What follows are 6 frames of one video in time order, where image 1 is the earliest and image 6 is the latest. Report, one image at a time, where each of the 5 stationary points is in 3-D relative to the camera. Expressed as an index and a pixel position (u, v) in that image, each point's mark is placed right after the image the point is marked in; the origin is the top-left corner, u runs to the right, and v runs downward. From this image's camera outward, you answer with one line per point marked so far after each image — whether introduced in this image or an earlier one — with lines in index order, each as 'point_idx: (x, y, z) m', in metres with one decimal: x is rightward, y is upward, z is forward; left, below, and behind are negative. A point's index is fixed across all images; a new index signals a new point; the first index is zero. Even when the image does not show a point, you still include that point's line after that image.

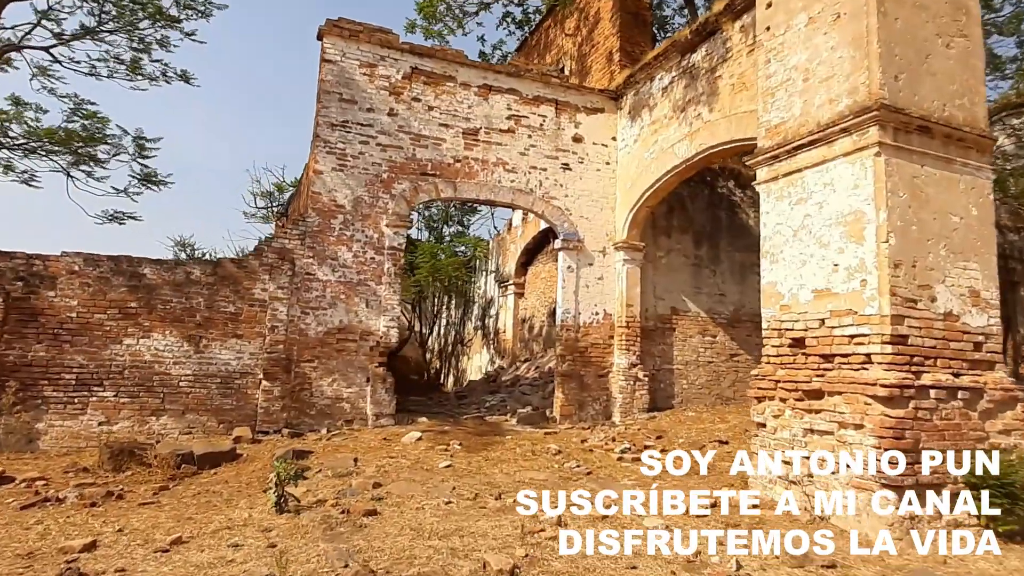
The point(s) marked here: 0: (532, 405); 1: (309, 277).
0: (+0.3, -1.7, +10.0) m
1: (-2.5, +0.1, +8.3) m
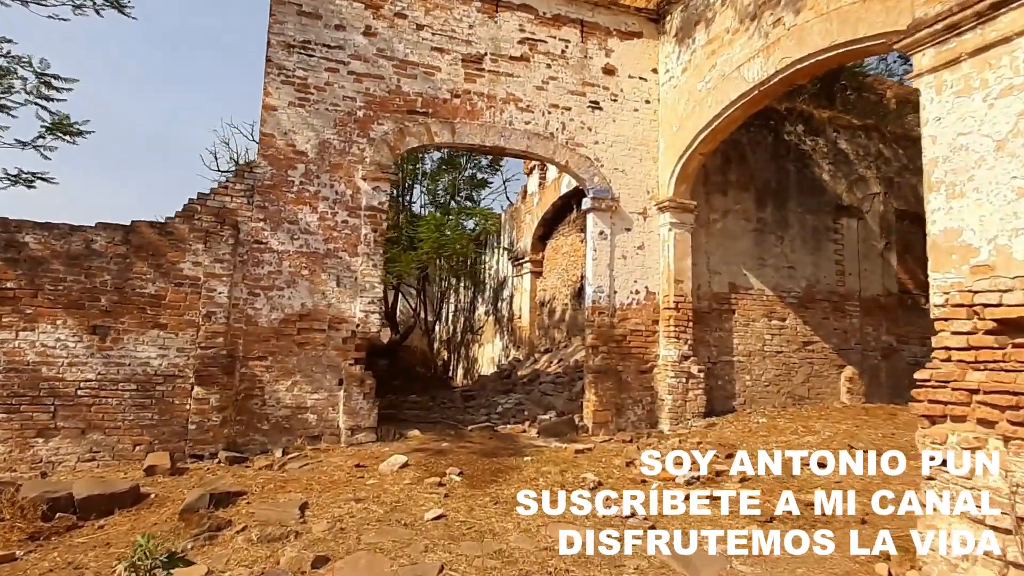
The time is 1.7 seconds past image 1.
0: (+0.5, -1.4, +7.9) m
1: (-2.3, +0.4, +6.3) m
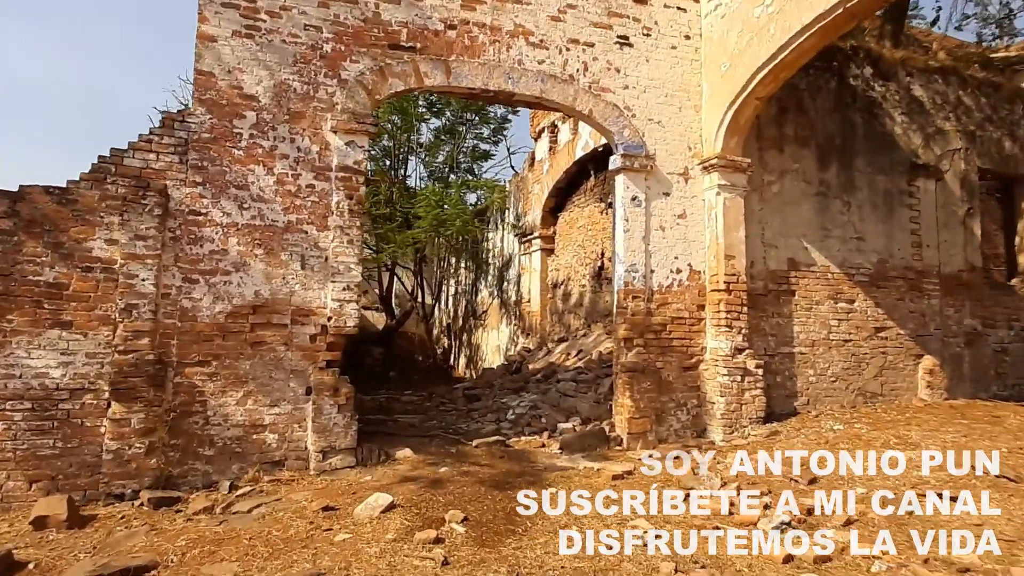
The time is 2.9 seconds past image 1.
0: (+0.6, -1.2, +6.4) m
1: (-2.2, +0.5, +4.8) m
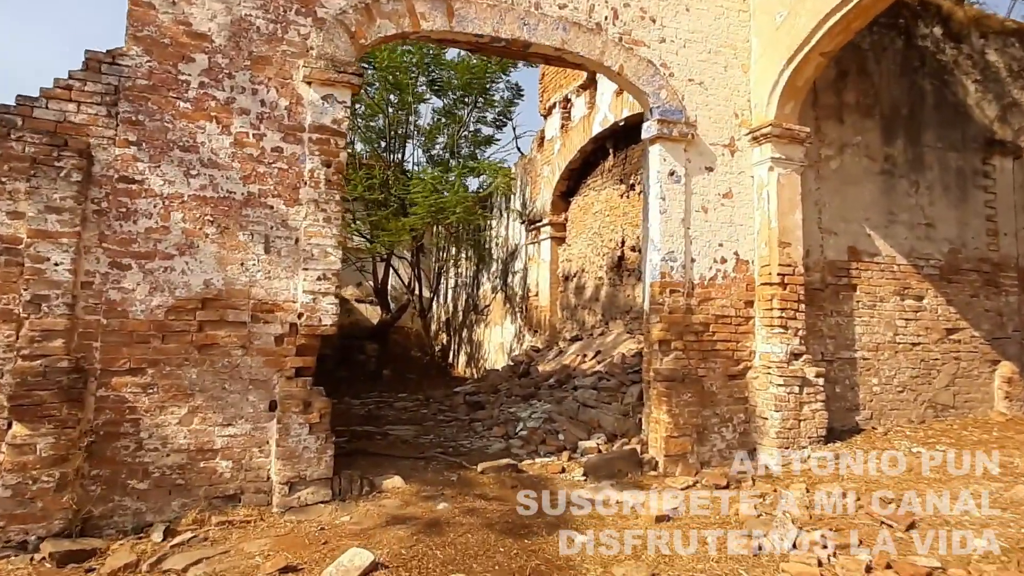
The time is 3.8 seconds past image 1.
0: (+0.7, -1.2, +5.4) m
1: (-2.1, +0.6, +3.8) m
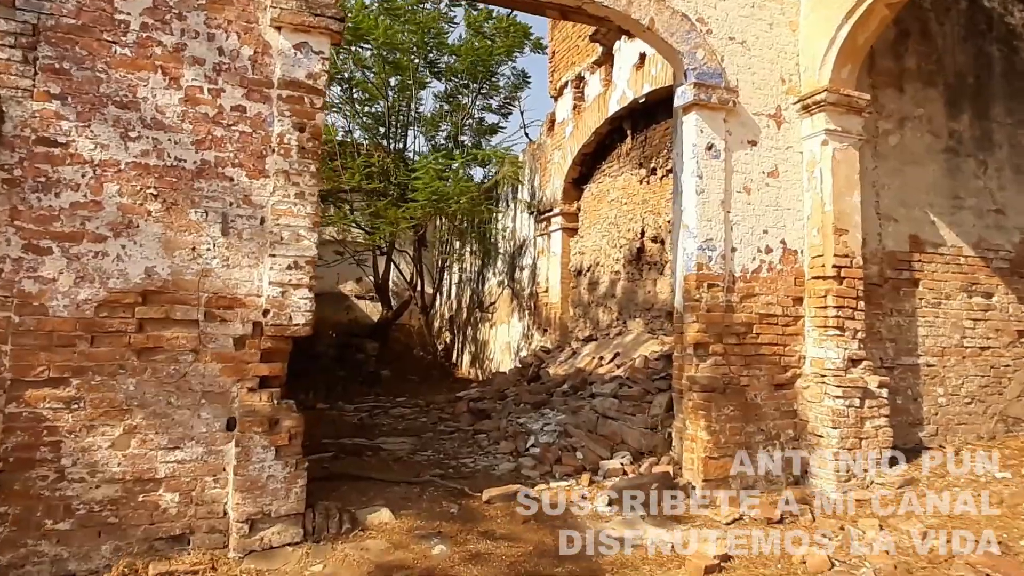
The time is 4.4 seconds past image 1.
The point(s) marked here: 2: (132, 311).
0: (+0.8, -1.1, +4.7) m
1: (-2.1, +0.6, +3.0) m
2: (-1.7, -0.1, +3.1) m
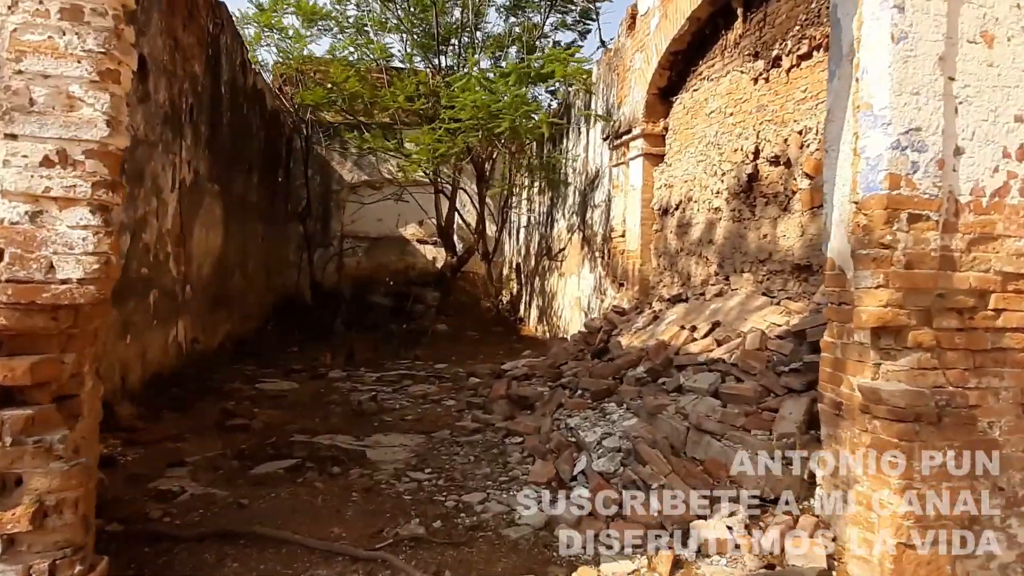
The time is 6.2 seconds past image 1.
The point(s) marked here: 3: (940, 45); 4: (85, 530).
0: (+0.9, -0.9, +2.8) m
1: (-2.1, +0.8, +1.4) m
2: (-1.8, +0.1, +1.5) m
3: (+1.5, +0.8, +2.4) m
4: (-1.1, -0.6, +1.6) m
